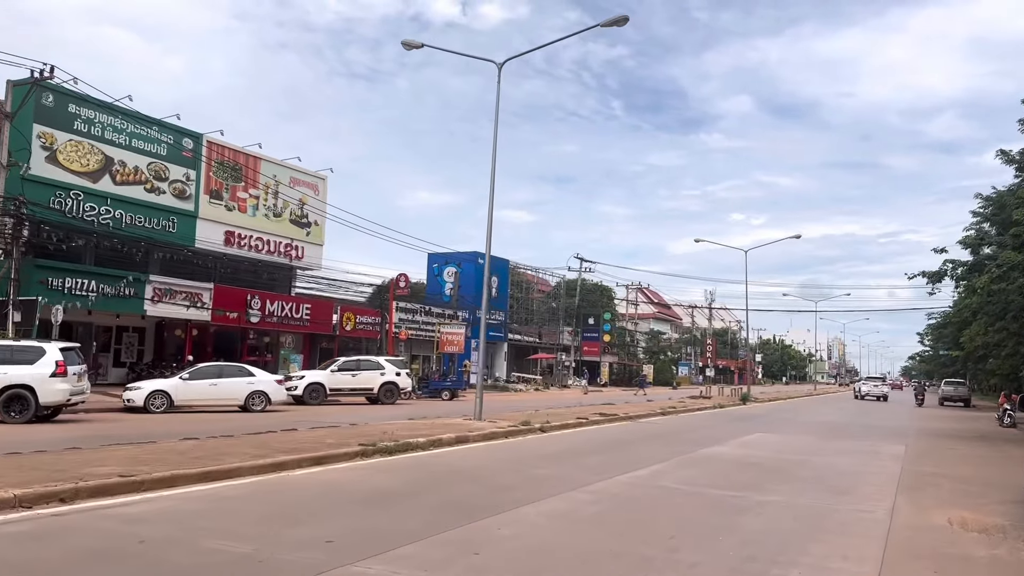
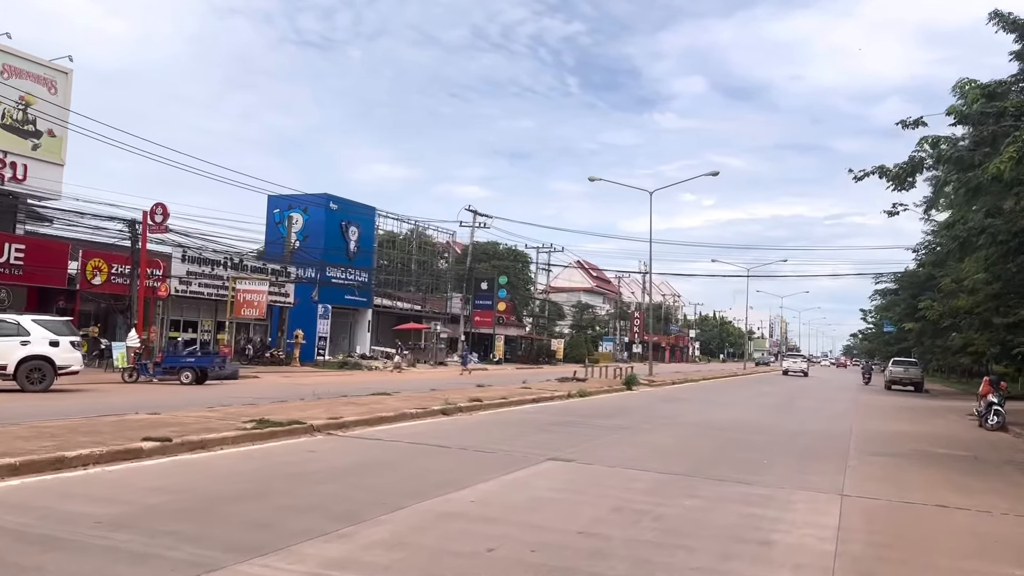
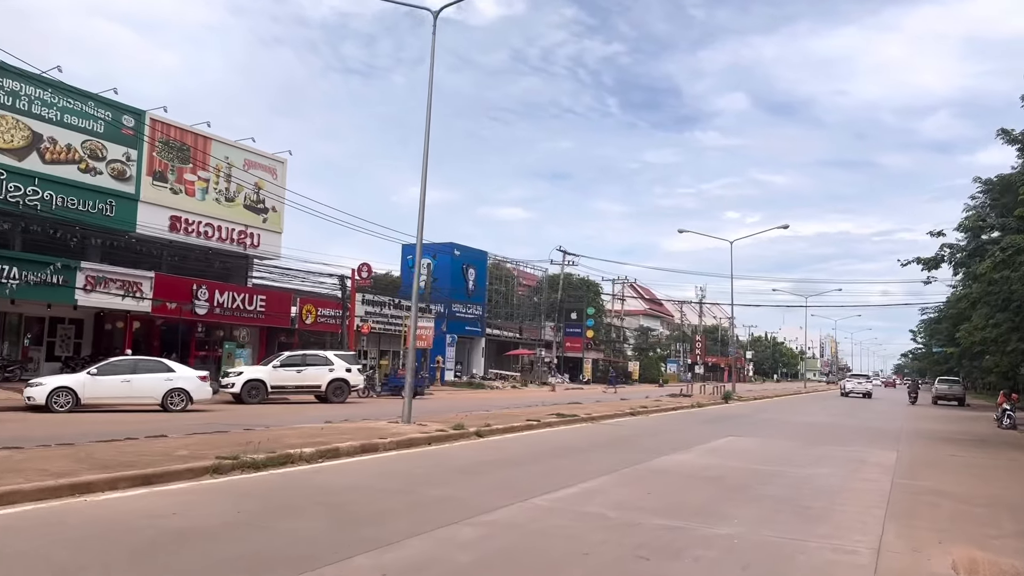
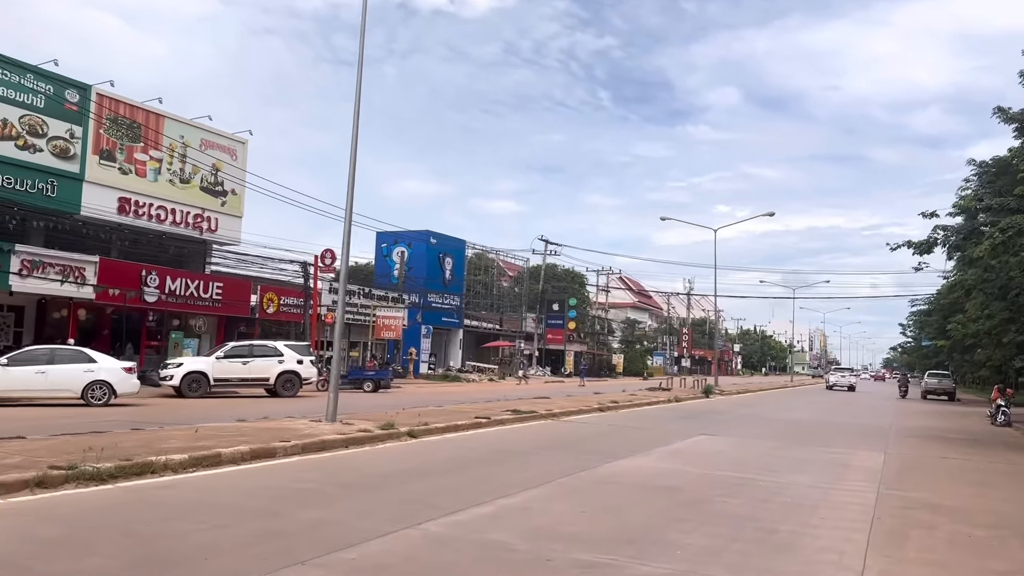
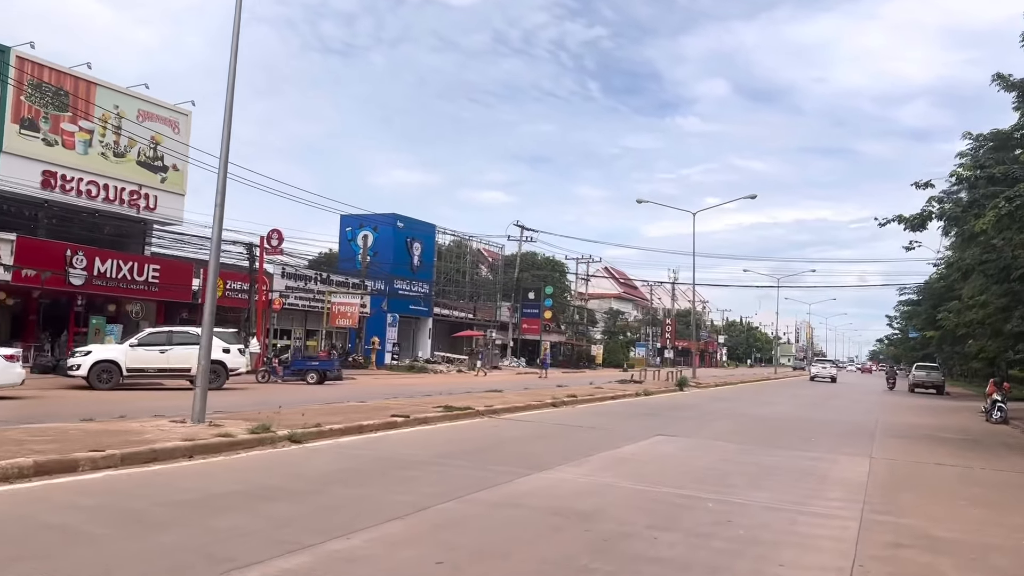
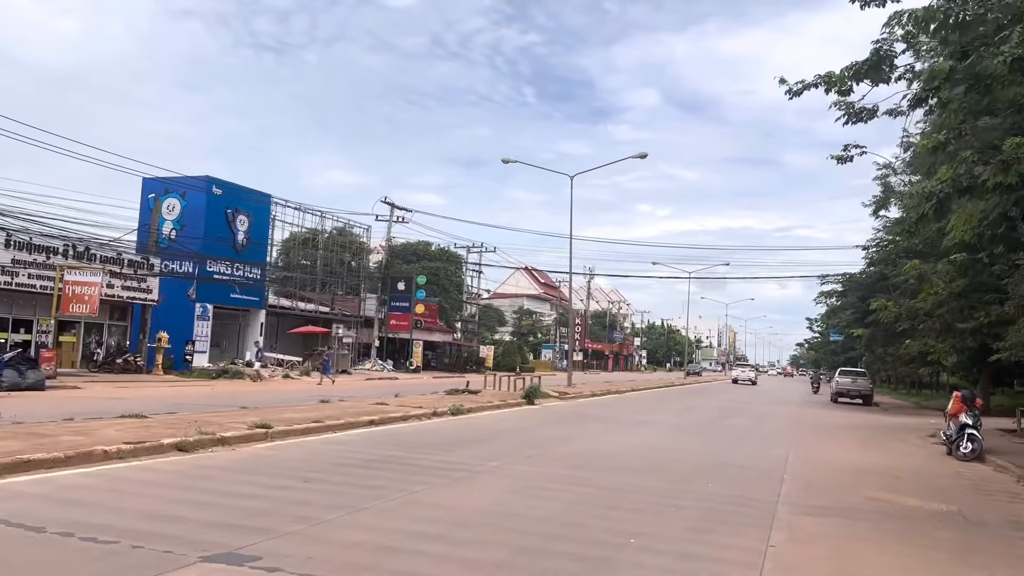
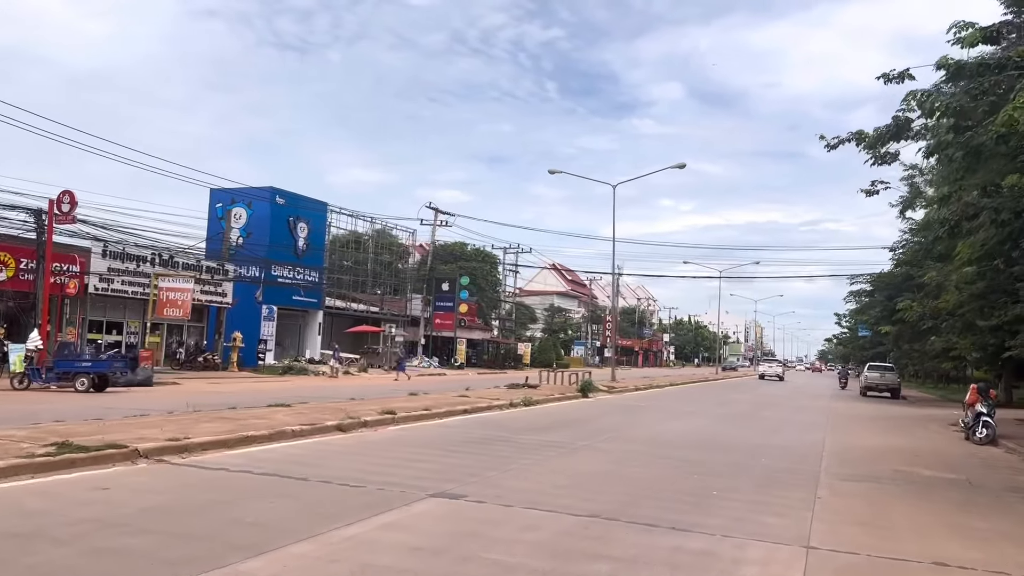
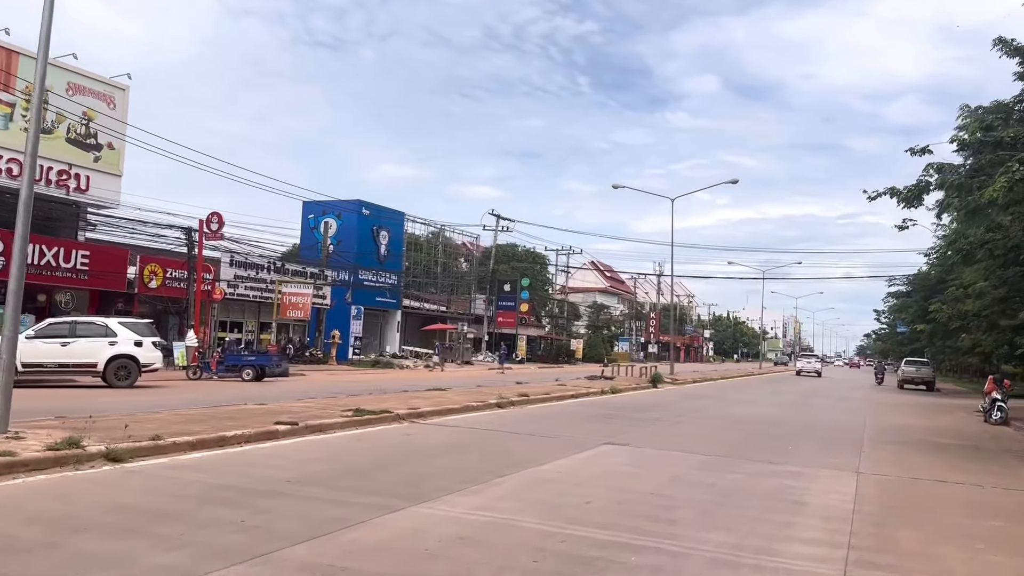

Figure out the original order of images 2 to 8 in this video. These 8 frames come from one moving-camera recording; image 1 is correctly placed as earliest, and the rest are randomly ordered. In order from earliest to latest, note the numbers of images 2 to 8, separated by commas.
3, 4, 5, 8, 2, 7, 6
